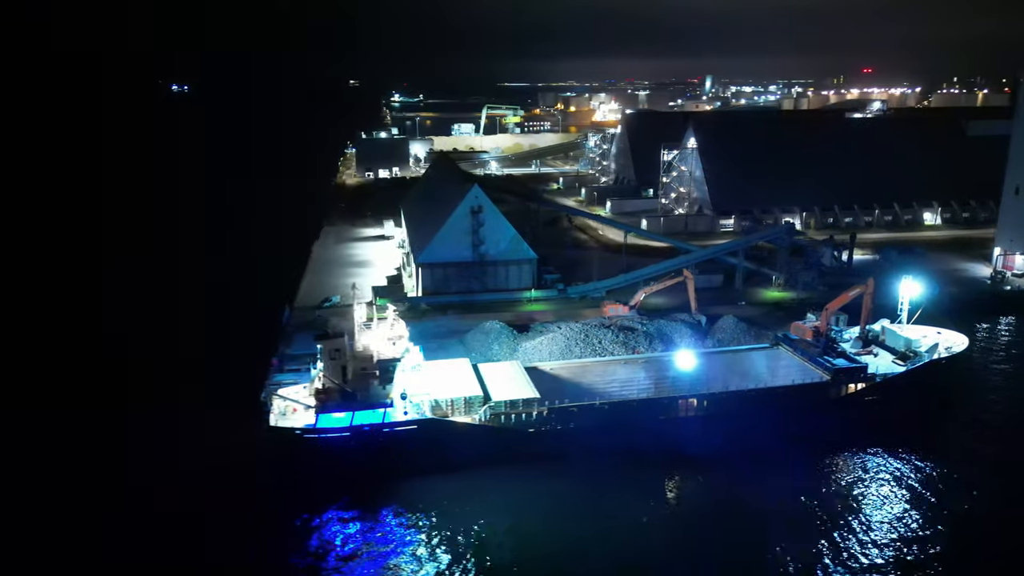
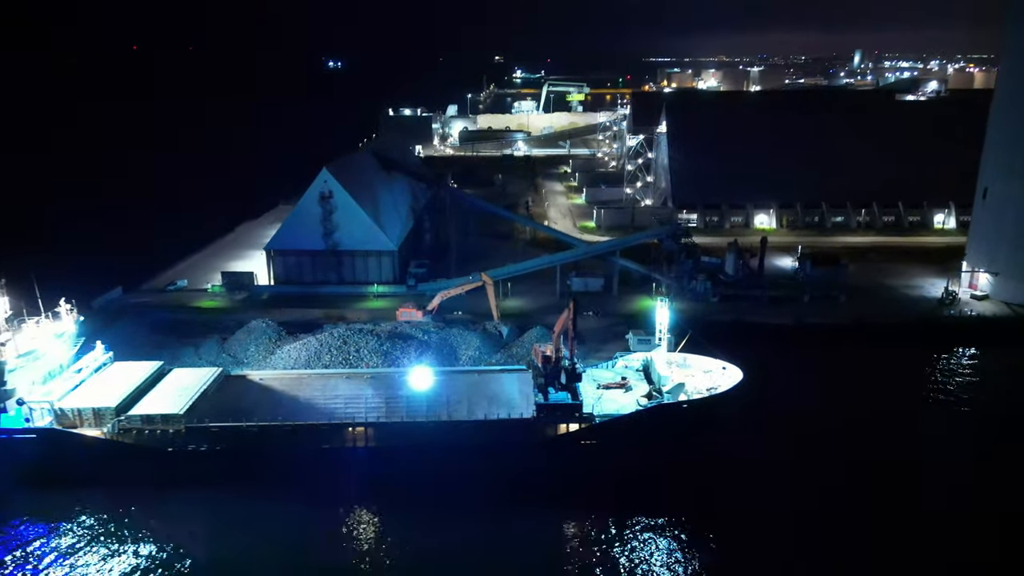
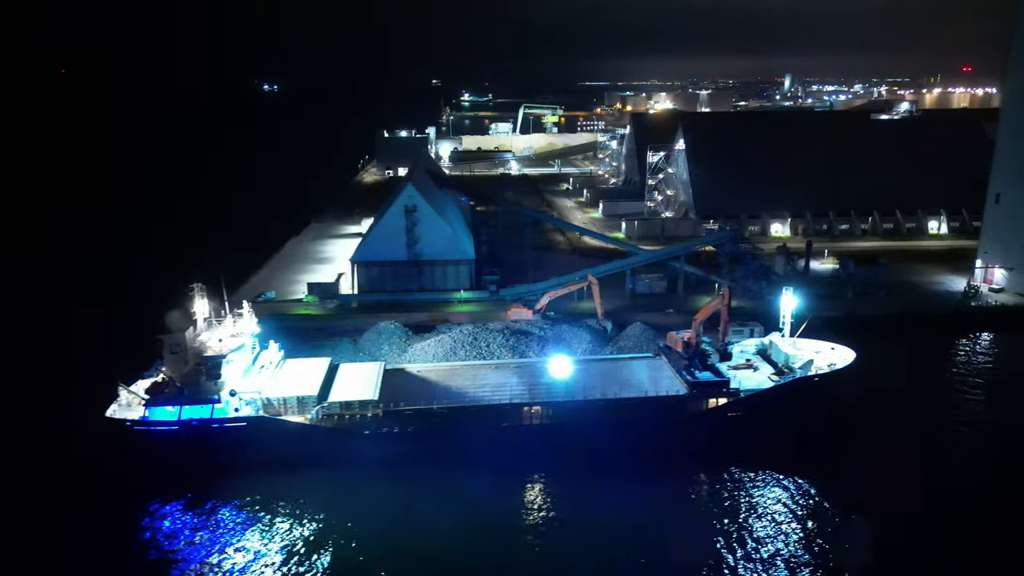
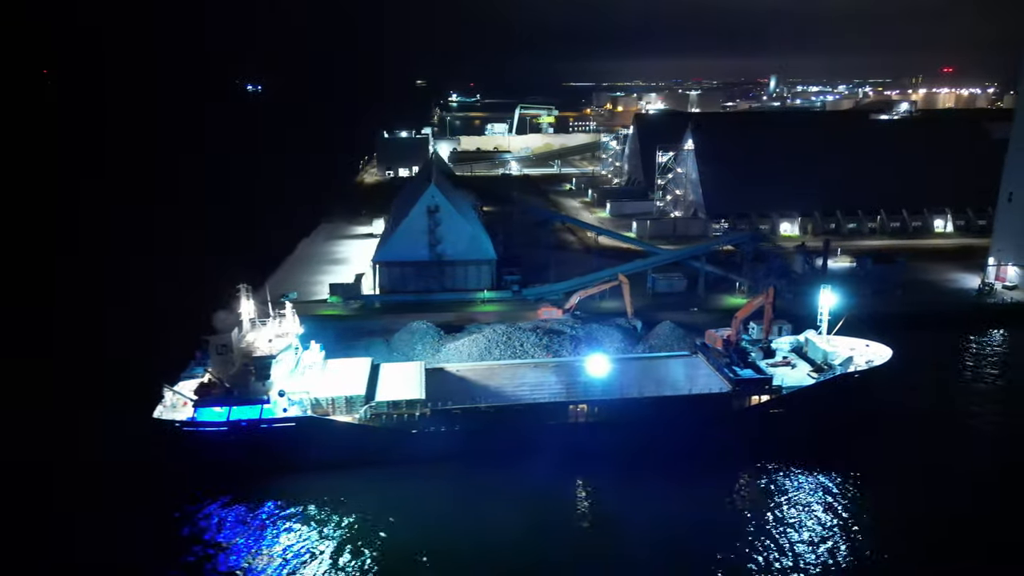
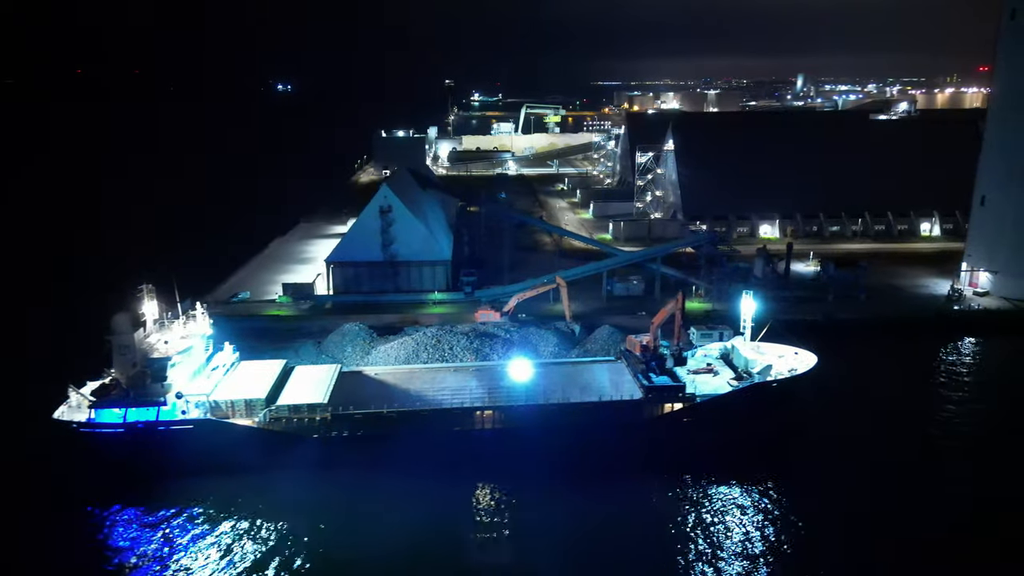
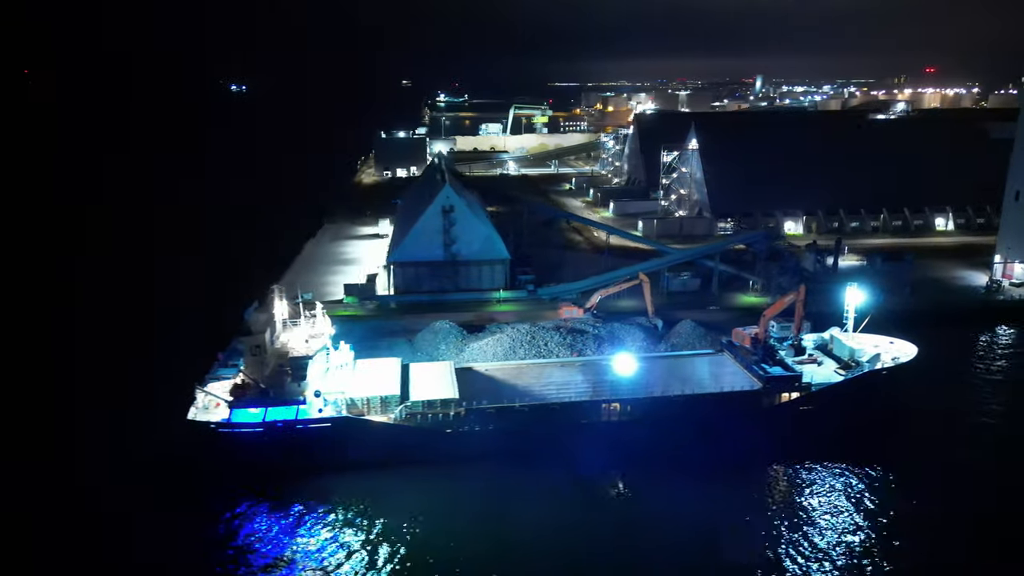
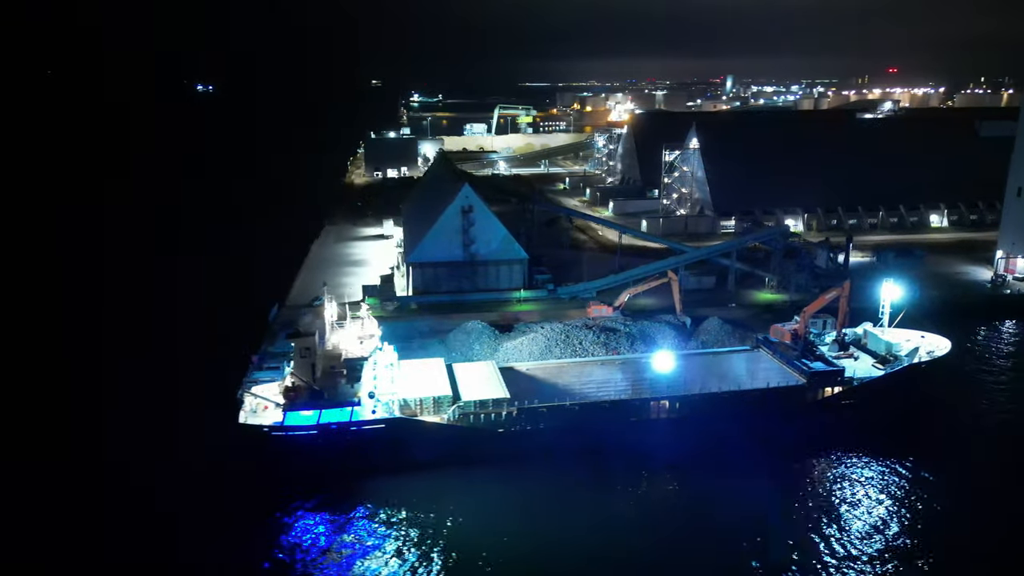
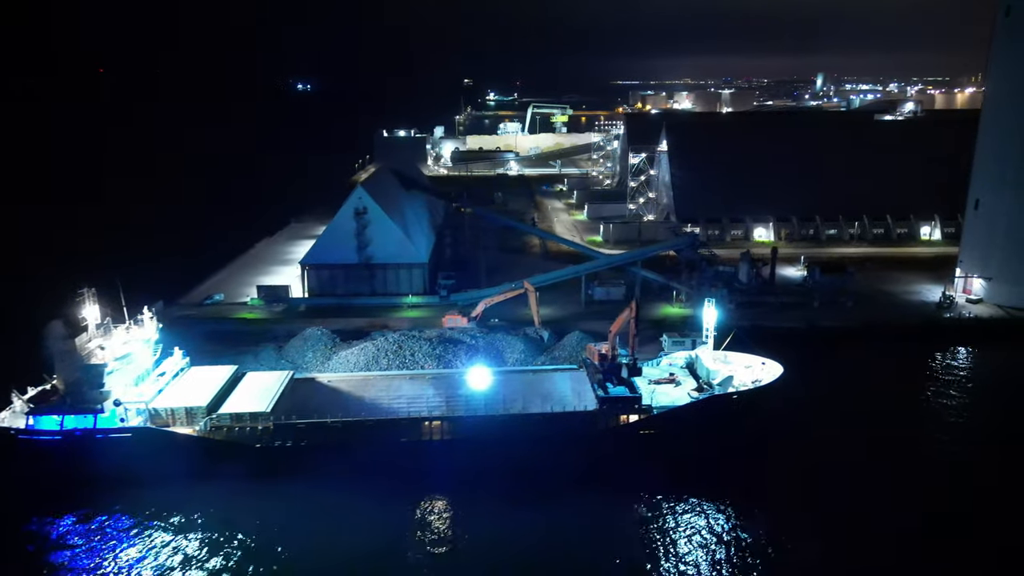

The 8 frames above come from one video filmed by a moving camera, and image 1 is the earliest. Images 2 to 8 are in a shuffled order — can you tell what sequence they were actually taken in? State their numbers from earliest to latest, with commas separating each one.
7, 6, 4, 3, 5, 8, 2
